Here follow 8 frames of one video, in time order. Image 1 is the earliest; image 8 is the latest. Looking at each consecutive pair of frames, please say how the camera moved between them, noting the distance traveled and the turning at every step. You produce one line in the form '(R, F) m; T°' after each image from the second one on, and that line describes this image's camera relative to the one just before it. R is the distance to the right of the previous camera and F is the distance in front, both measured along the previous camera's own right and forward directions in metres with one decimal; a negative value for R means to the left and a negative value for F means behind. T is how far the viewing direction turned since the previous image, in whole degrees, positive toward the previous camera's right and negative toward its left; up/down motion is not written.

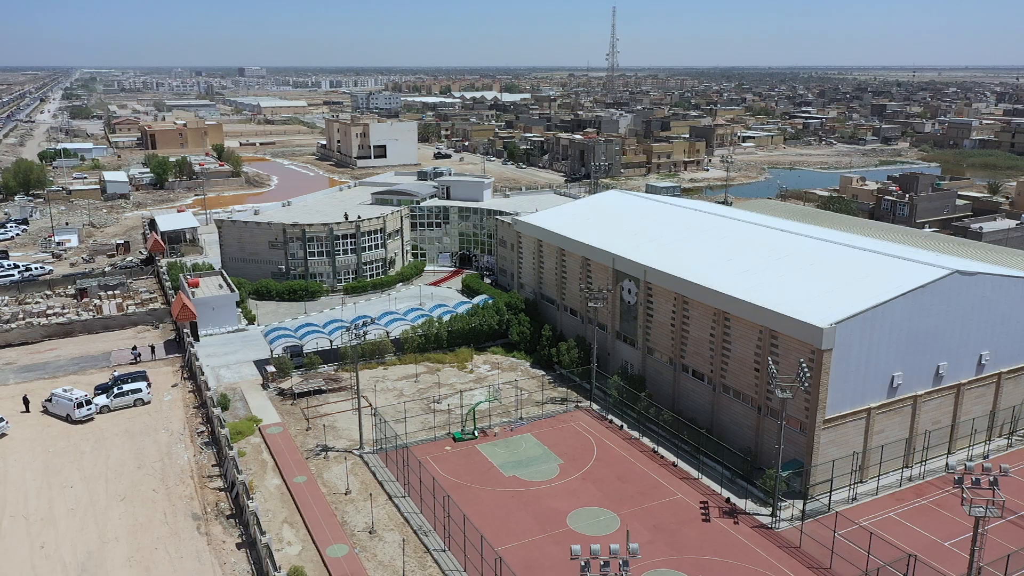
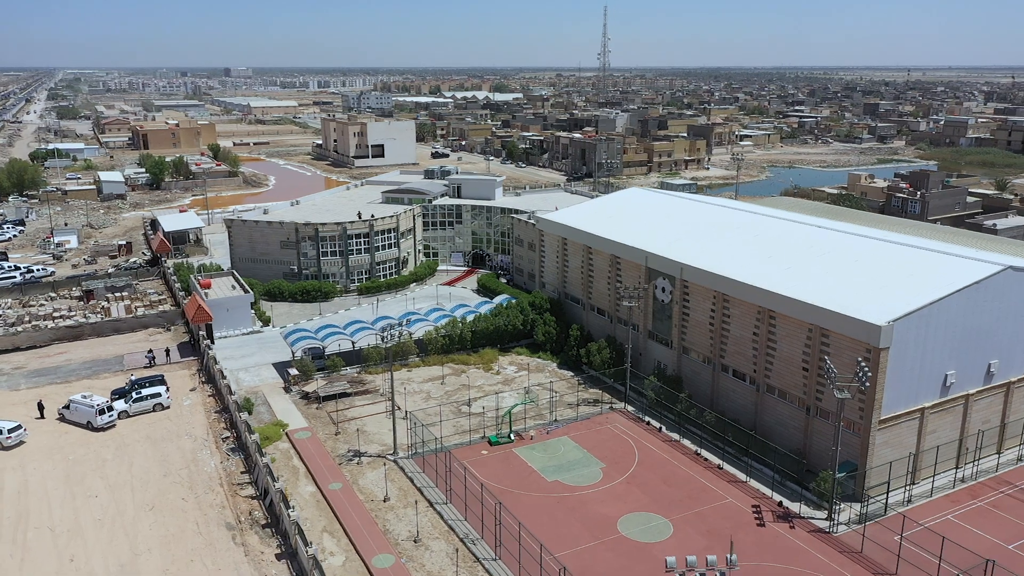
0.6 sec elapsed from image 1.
(-2.8, +1.3) m; +1°
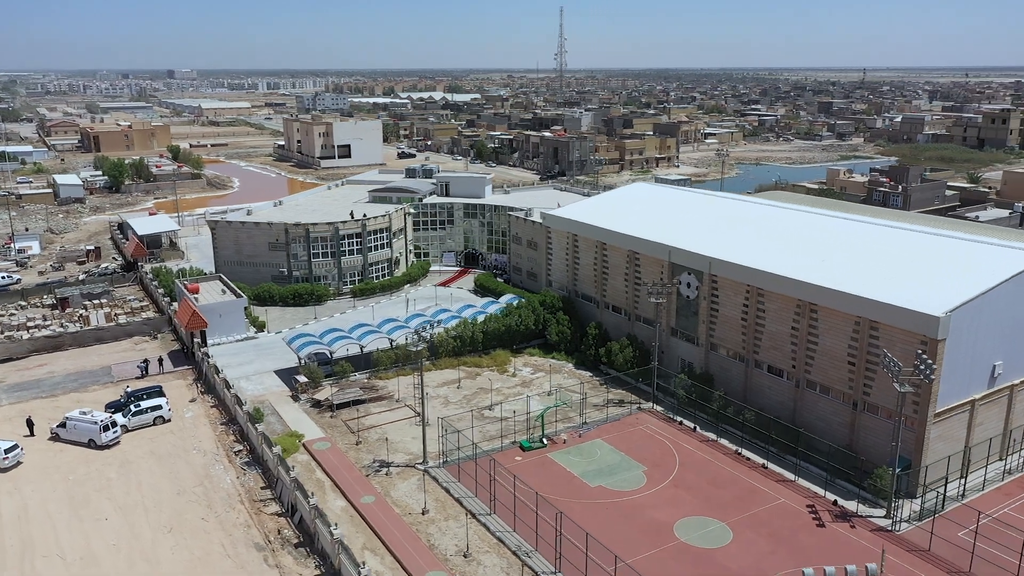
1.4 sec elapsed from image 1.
(-4.1, +2.1) m; +3°
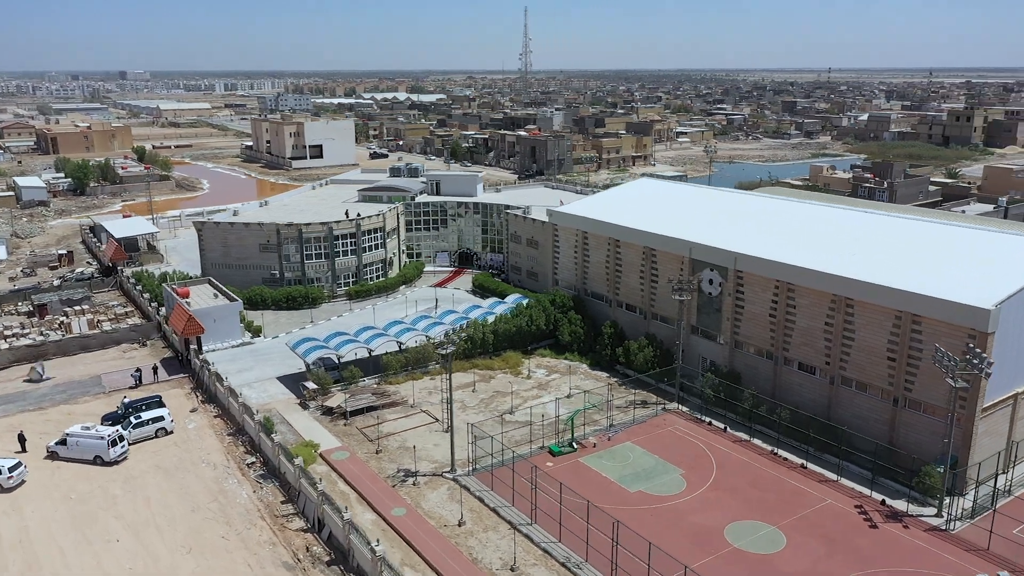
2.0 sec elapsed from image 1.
(-3.3, +1.8) m; +3°
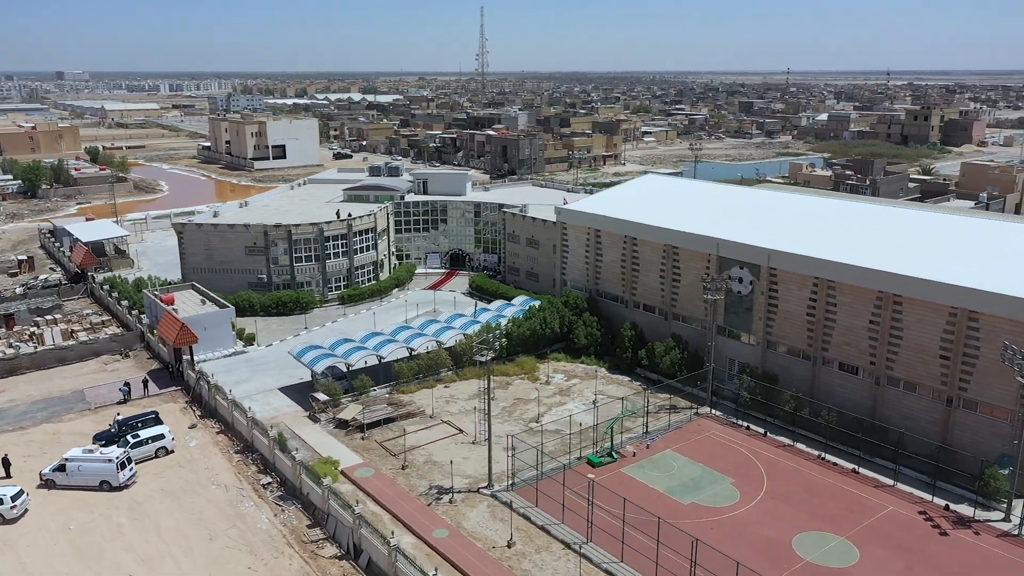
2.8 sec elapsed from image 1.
(-4.0, +2.7) m; +3°
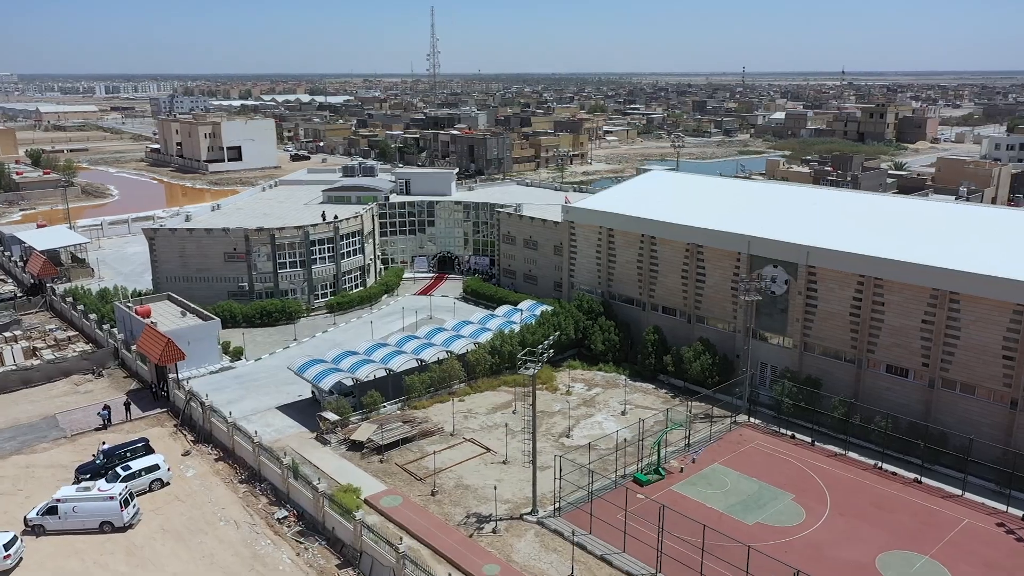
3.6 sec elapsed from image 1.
(-3.9, +3.5) m; +4°
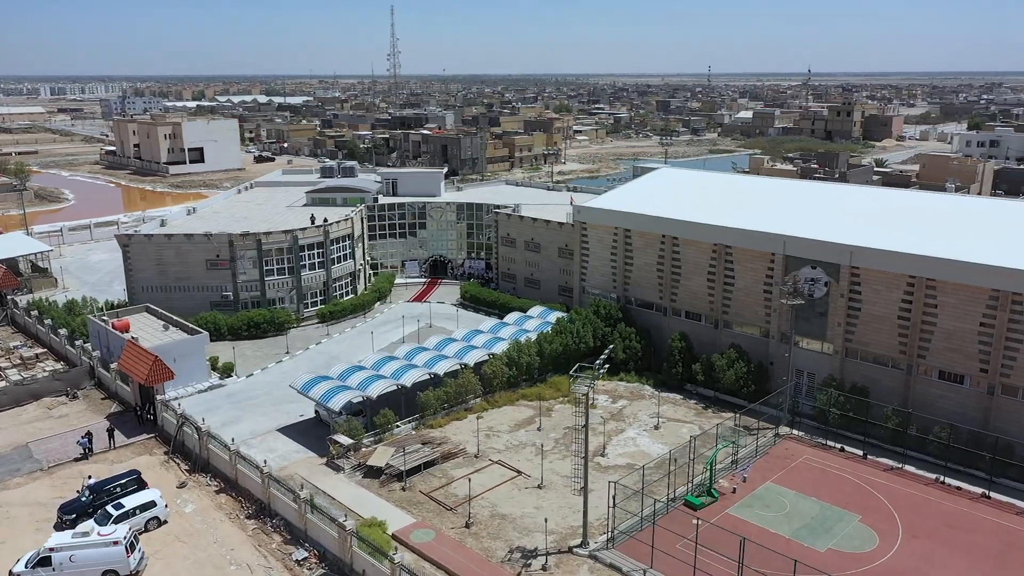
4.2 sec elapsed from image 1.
(-3.2, +3.4) m; +3°
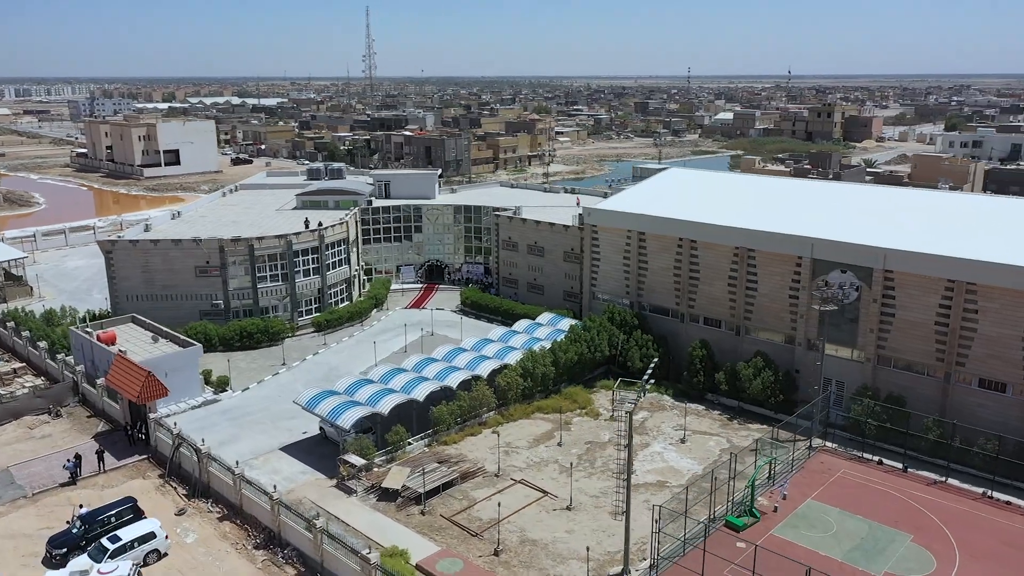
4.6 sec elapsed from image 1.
(-2.0, +2.2) m; +2°
